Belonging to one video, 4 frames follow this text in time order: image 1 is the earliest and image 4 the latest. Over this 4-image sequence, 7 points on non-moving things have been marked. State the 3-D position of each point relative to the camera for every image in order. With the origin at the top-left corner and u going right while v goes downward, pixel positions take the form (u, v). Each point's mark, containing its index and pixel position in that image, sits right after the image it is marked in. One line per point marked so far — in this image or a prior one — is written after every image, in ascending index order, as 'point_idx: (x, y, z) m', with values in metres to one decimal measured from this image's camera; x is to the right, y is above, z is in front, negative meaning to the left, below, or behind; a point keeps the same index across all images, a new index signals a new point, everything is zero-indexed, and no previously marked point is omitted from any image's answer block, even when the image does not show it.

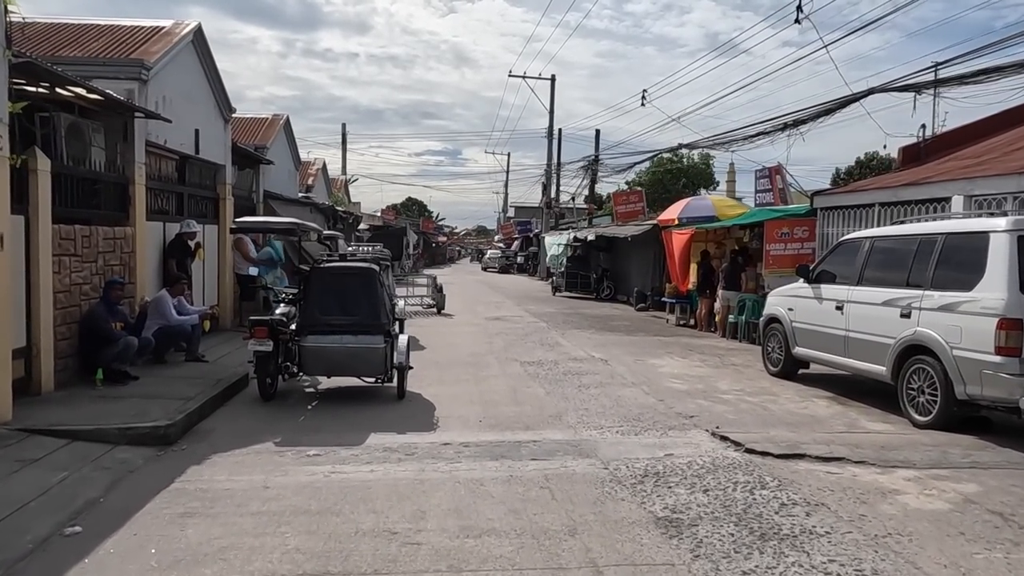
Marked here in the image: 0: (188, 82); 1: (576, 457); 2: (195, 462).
0: (-5.5, +3.5, +13.3) m
1: (+0.6, -1.6, +7.3) m
2: (-2.9, -1.6, +7.1) m
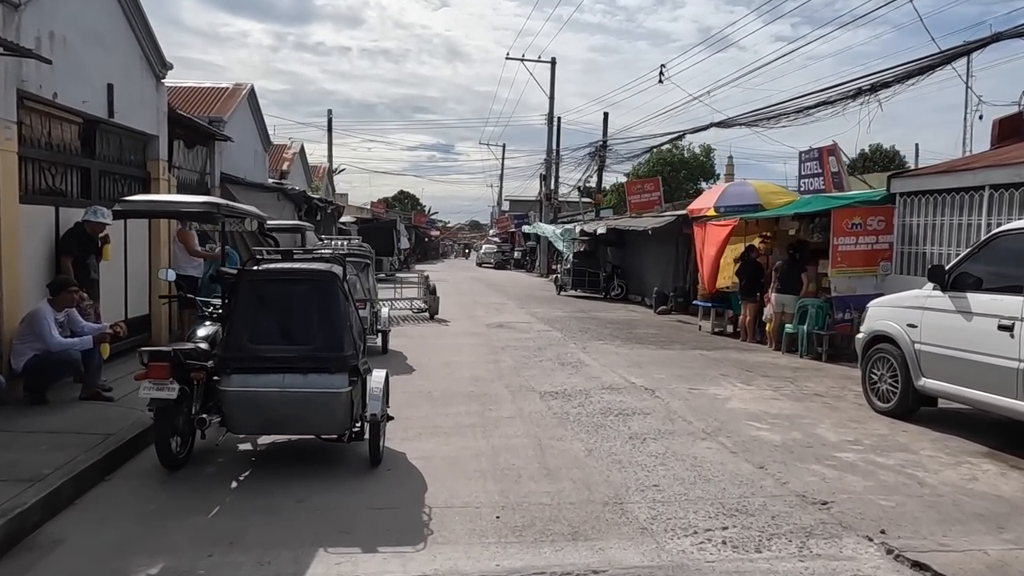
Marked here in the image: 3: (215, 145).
0: (-5.3, +3.4, +10.0) m
1: (+0.9, -1.7, +4.1) m
2: (-2.6, -1.7, +3.8) m
3: (-6.2, +3.0, +16.3) m
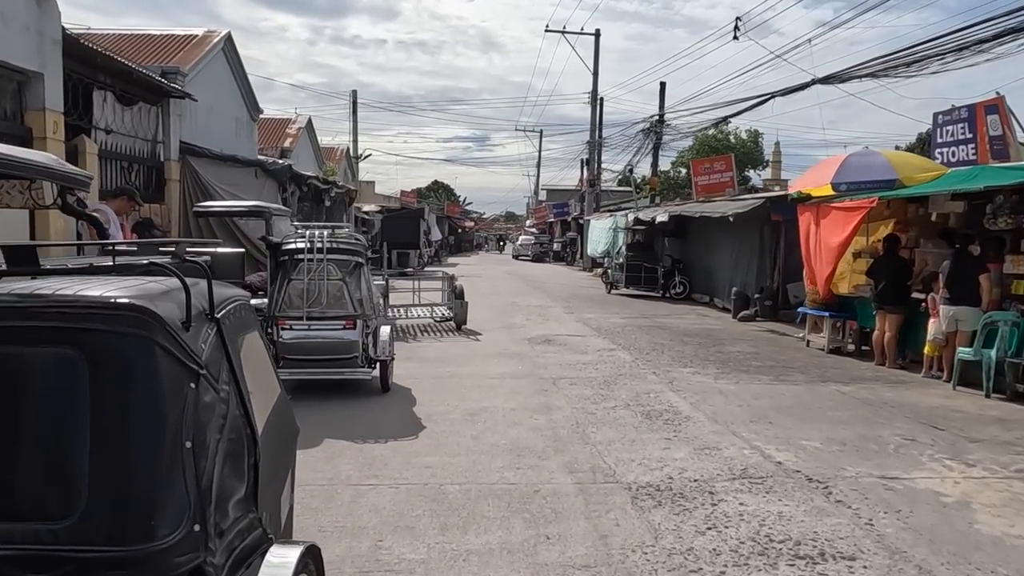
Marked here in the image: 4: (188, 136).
0: (-4.8, +3.3, +5.9) m
1: (+1.1, -1.9, -0.2) m
2: (-2.4, -1.9, -0.3) m
3: (-5.4, +2.9, +12.3) m
4: (-5.5, +2.6, +13.2) m
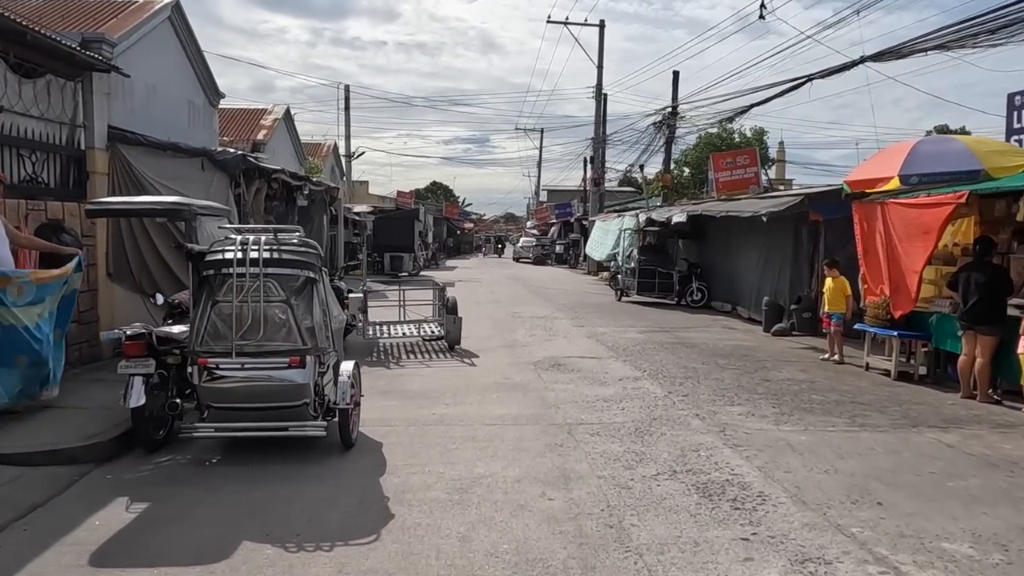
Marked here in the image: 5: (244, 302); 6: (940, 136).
0: (-4.8, +3.1, +3.6) m
1: (+1.2, -2.1, -2.5) m
2: (-2.3, -2.1, -2.6) m
3: (-5.4, +2.7, +10.0) m
4: (-5.5, +2.3, +10.9) m
5: (-2.3, -0.1, +6.8) m
6: (+6.3, +2.2, +11.4) m
